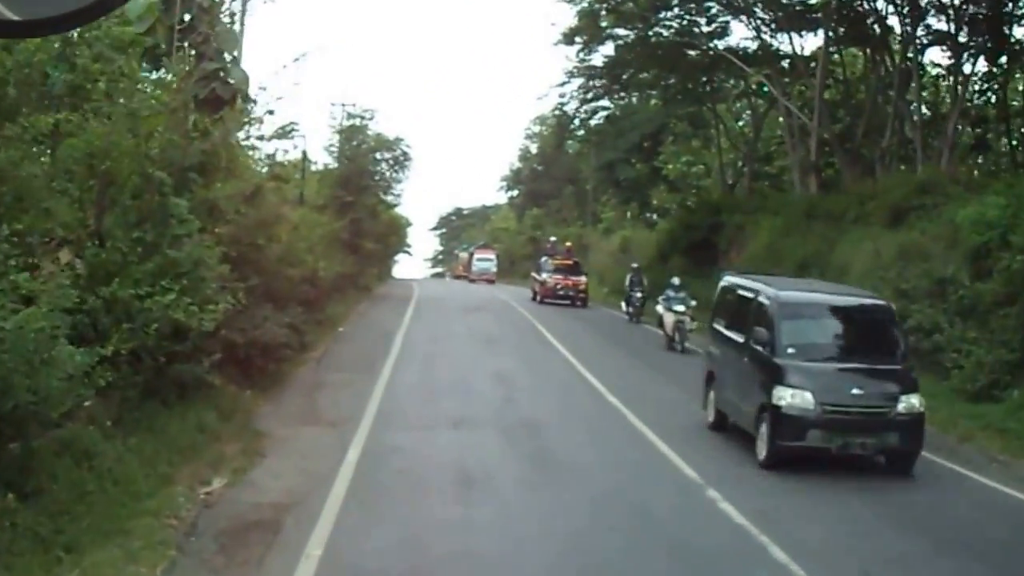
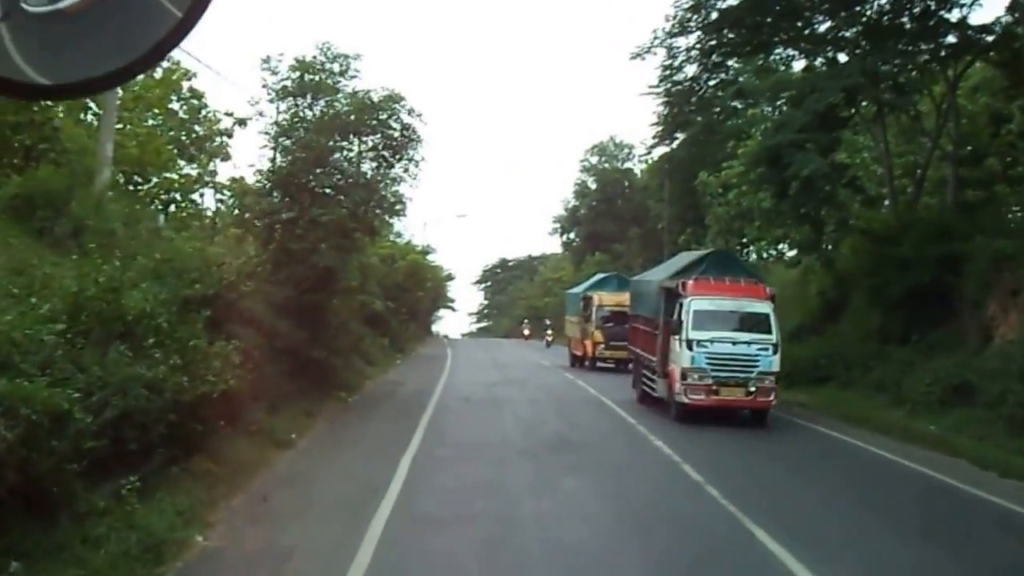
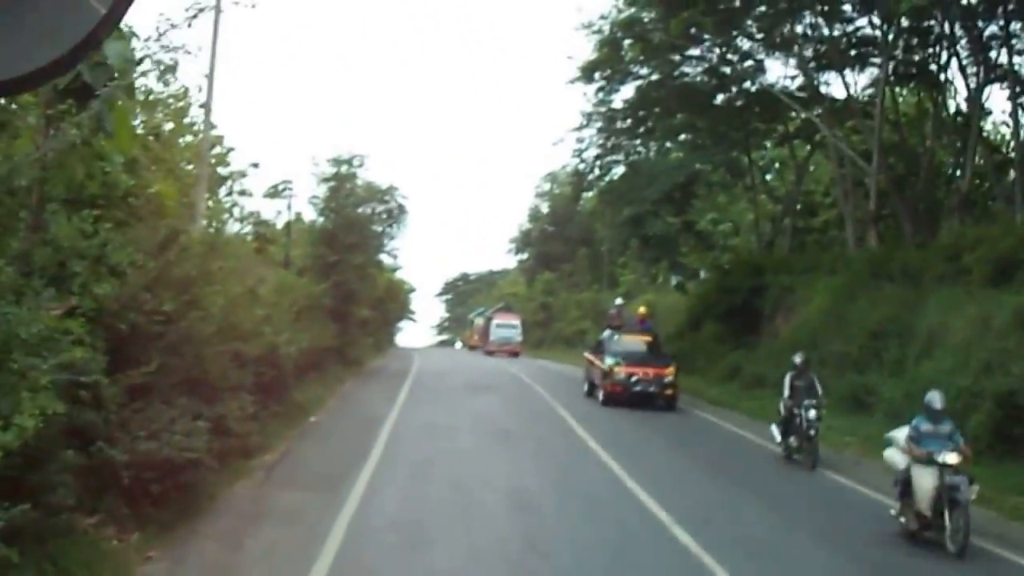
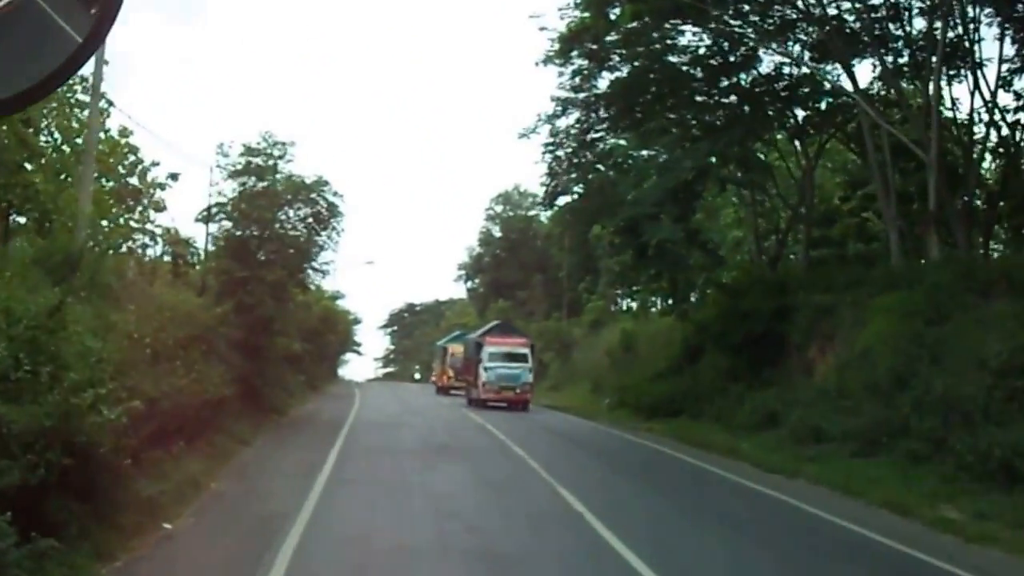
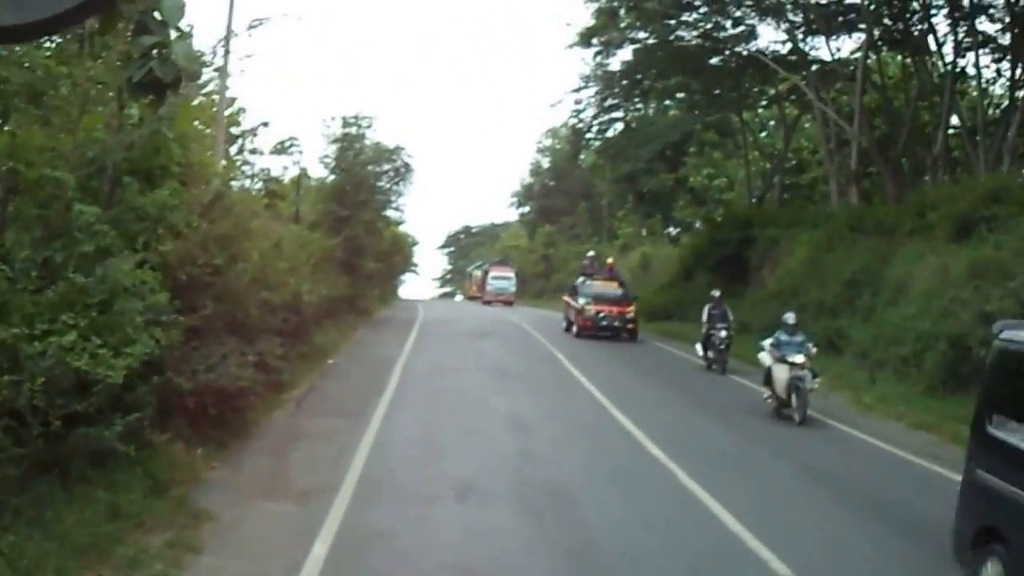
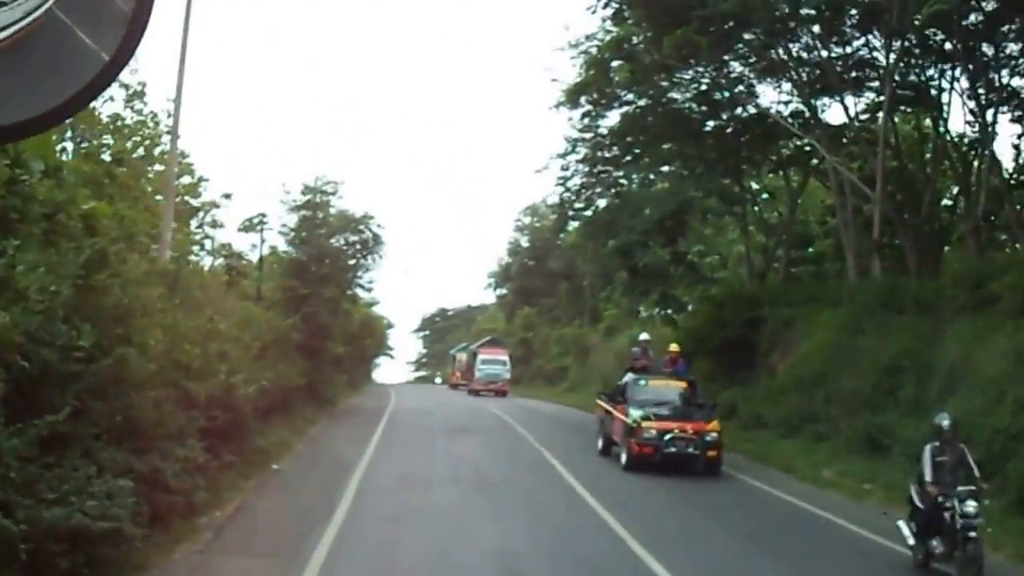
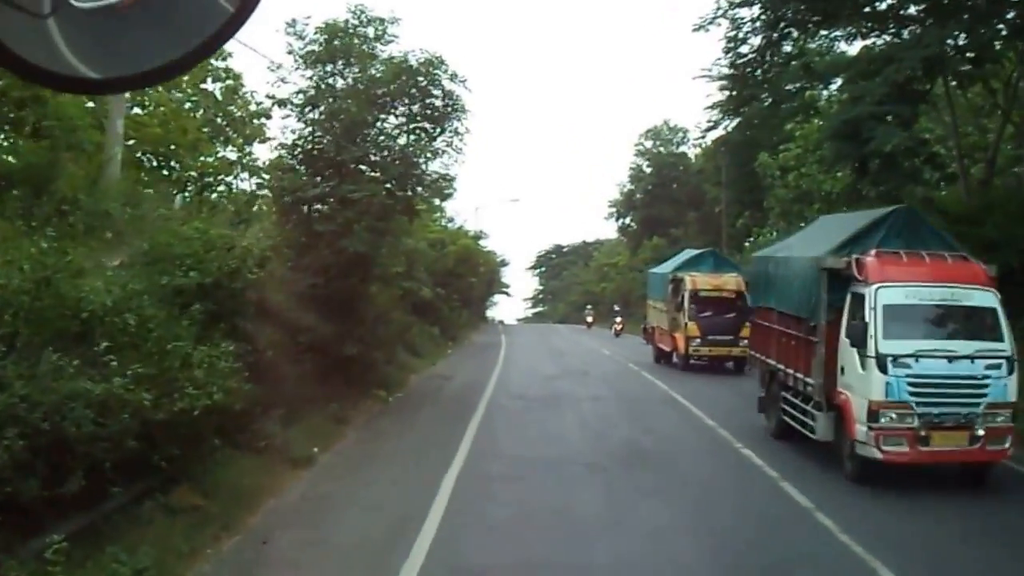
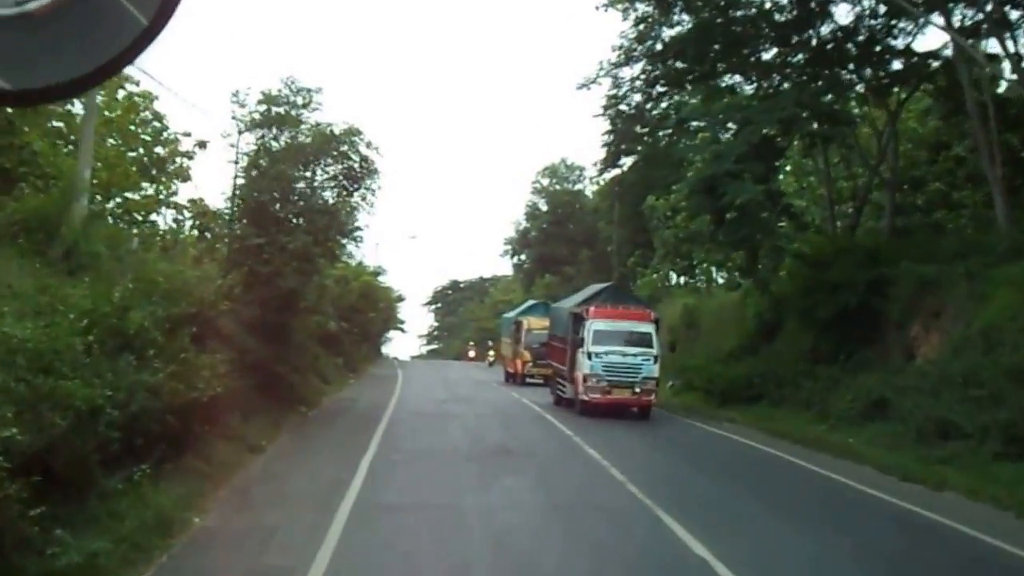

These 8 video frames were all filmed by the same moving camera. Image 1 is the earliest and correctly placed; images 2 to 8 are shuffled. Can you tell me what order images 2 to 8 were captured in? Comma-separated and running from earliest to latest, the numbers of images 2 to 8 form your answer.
5, 3, 6, 4, 8, 2, 7
